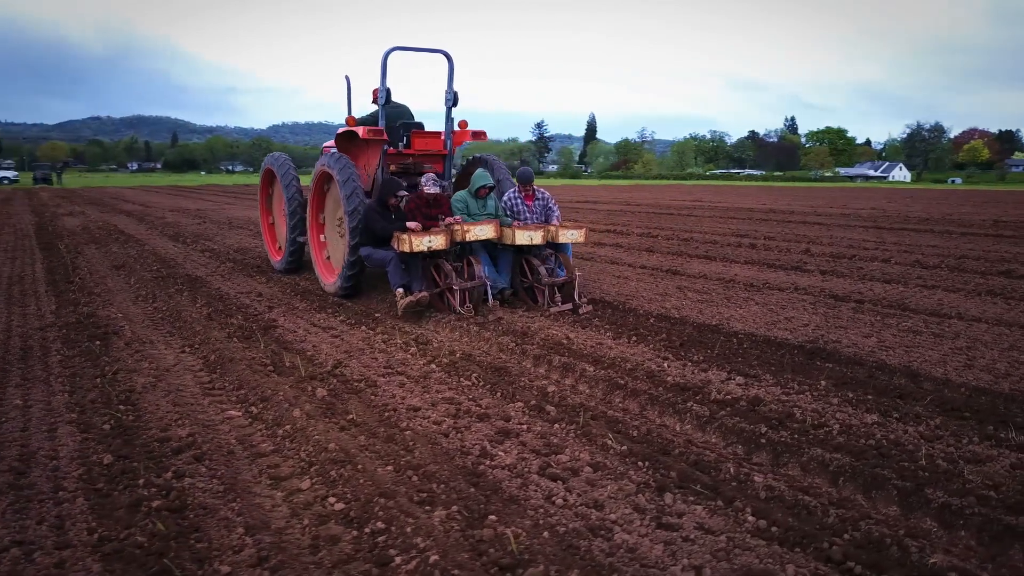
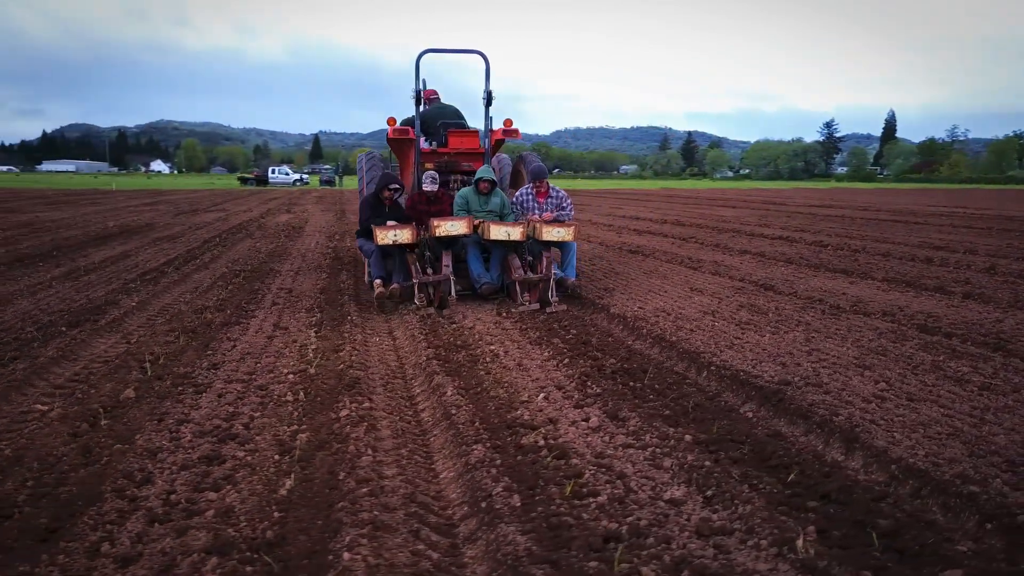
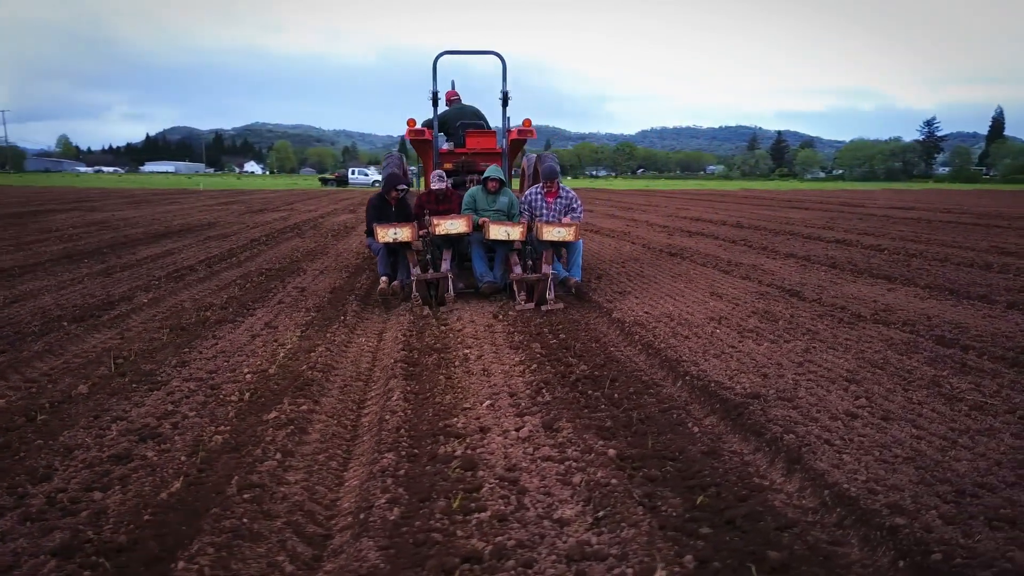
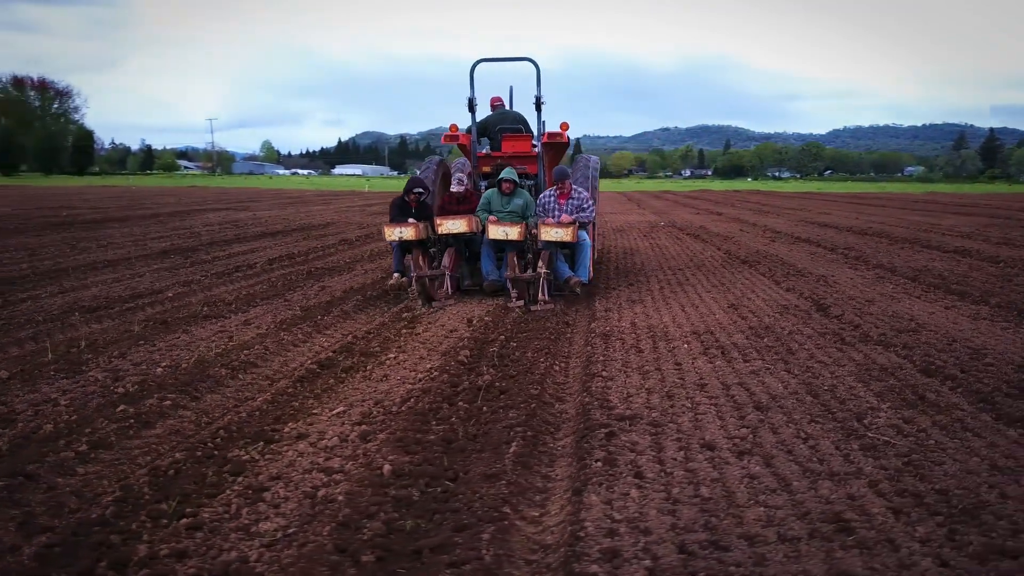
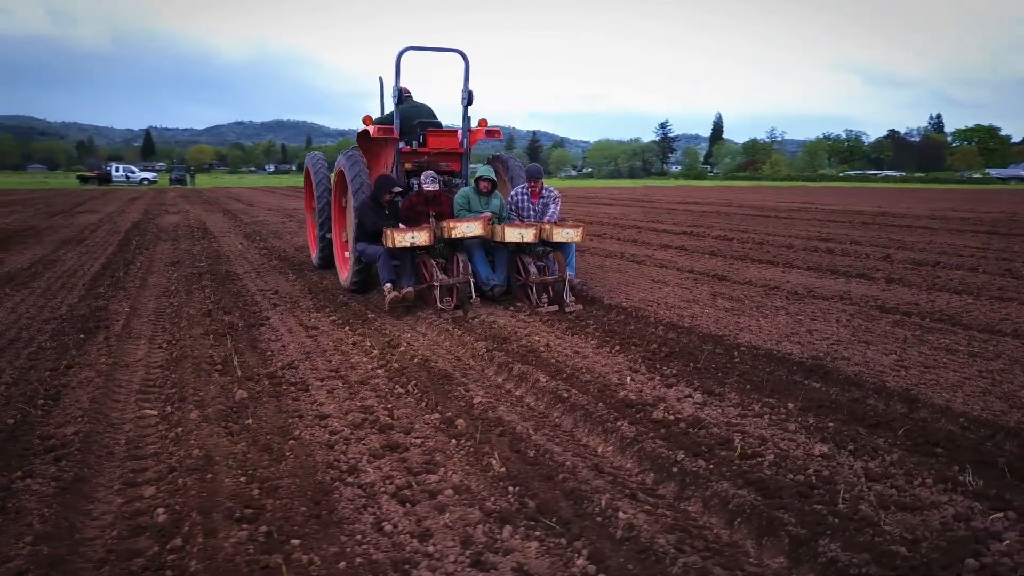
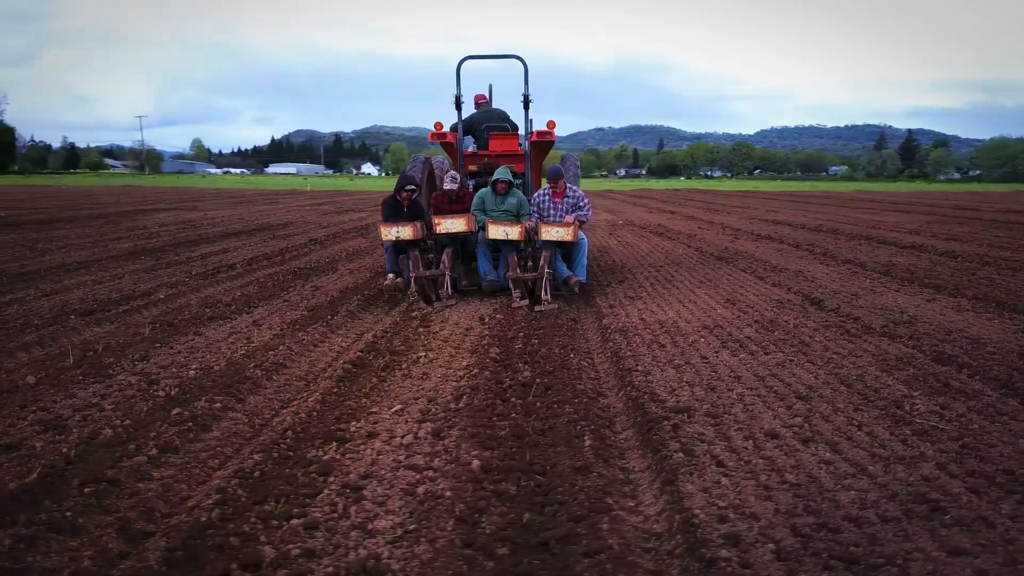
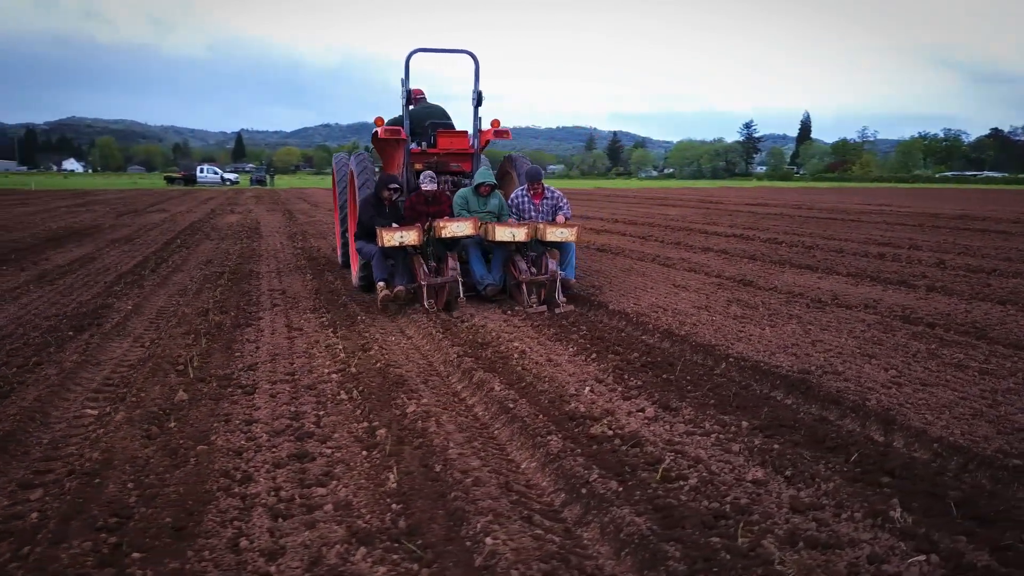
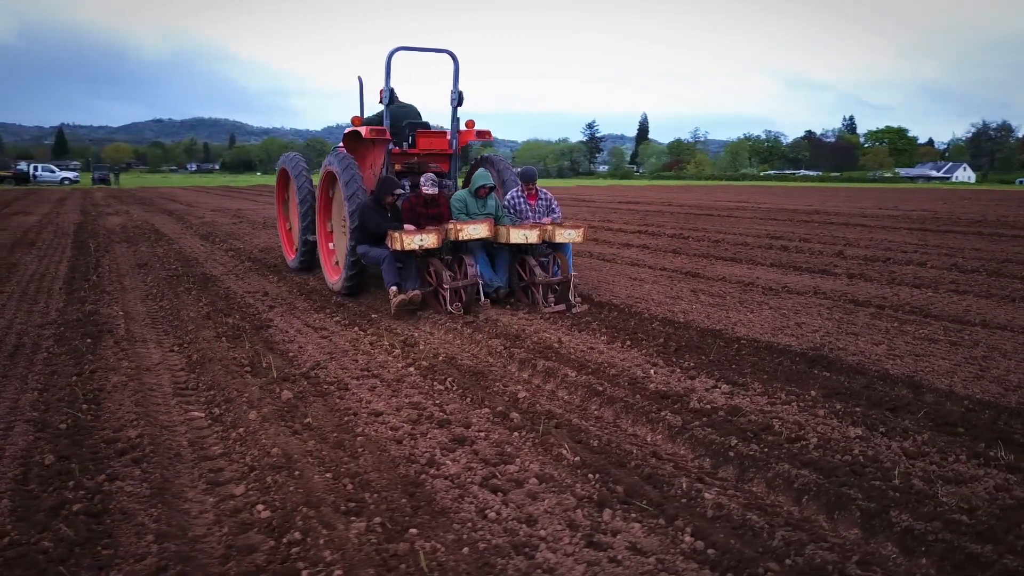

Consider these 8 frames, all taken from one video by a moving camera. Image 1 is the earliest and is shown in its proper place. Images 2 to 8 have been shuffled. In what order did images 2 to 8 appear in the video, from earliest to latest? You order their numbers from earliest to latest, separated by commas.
8, 5, 7, 2, 3, 6, 4
